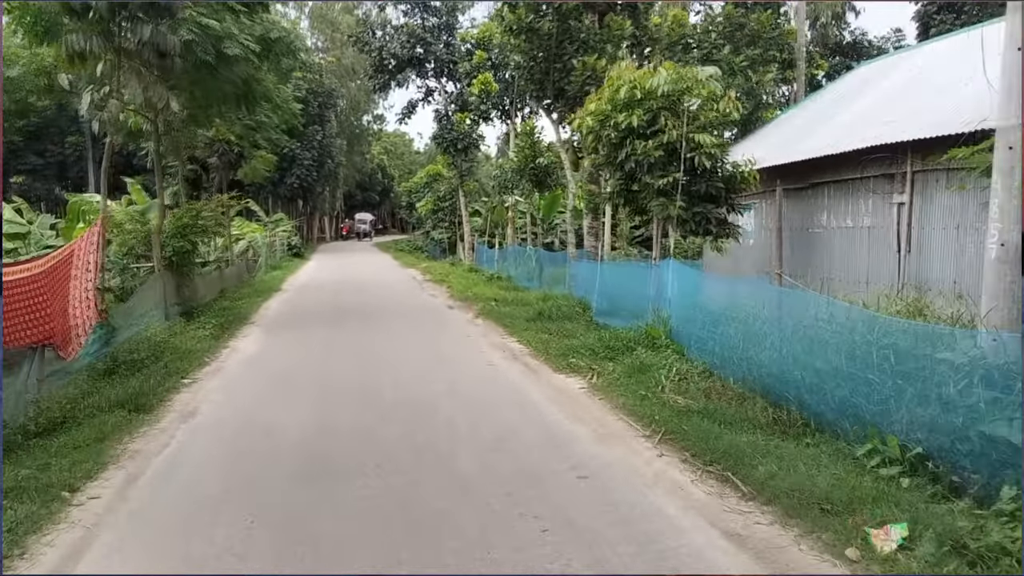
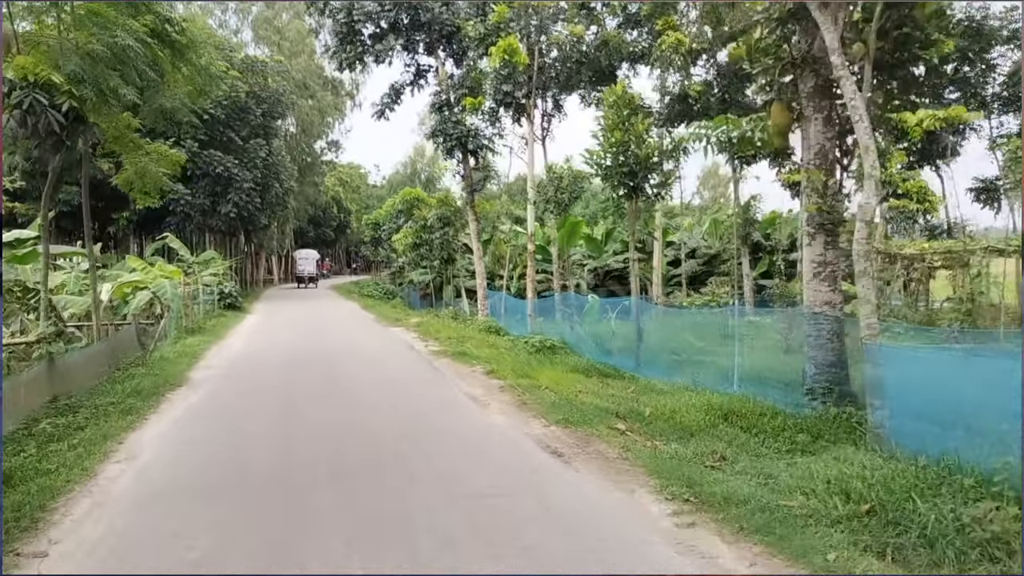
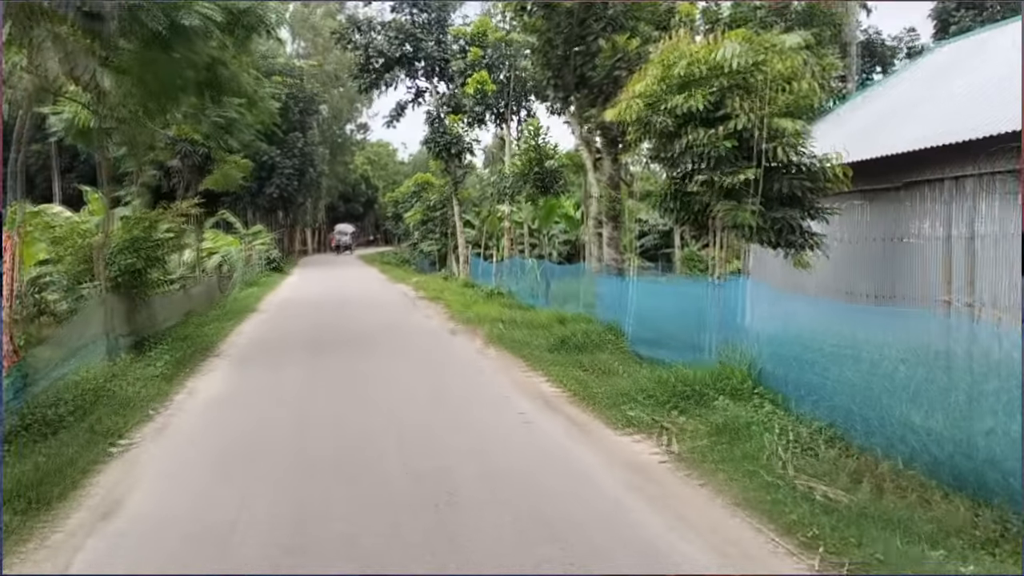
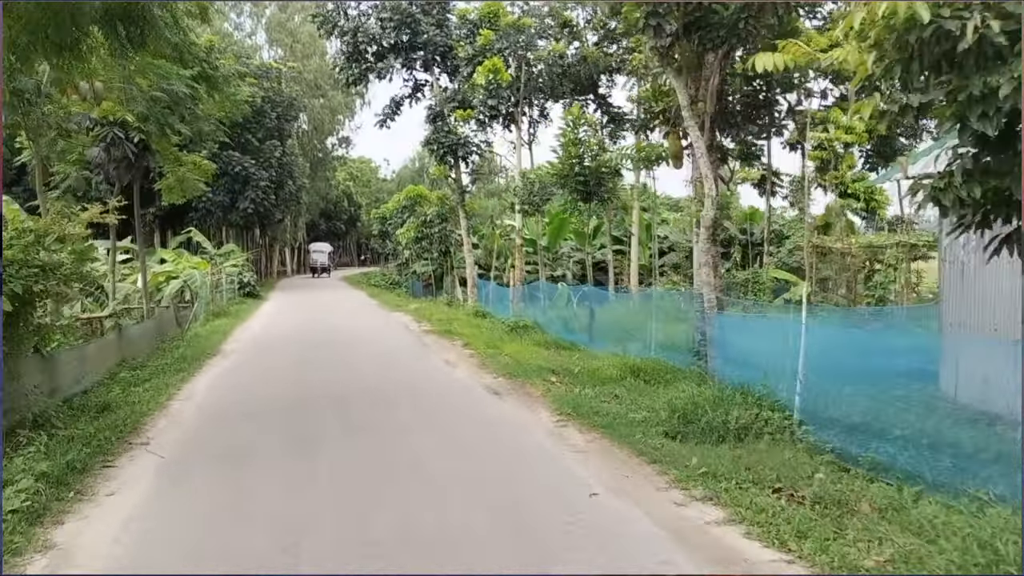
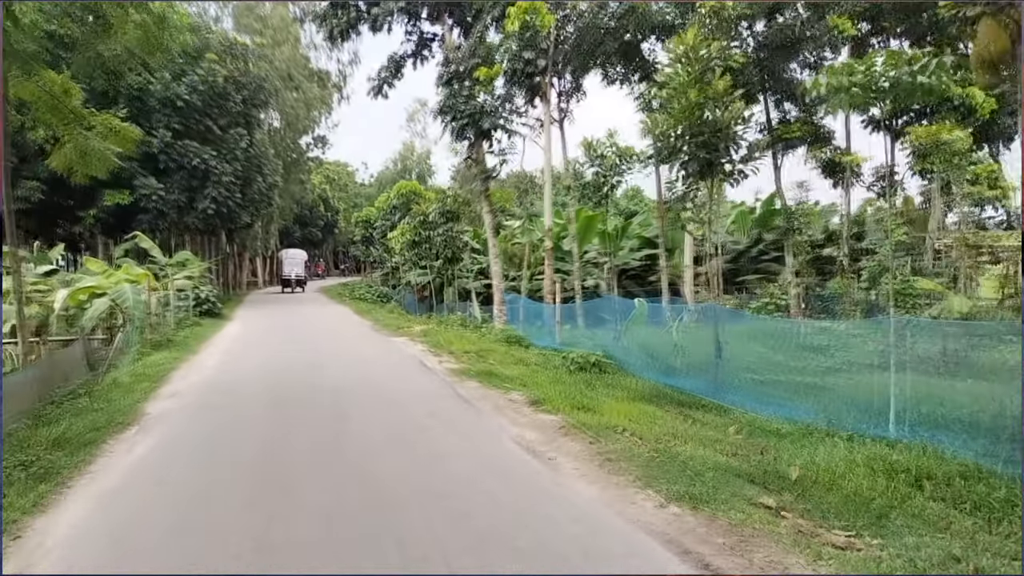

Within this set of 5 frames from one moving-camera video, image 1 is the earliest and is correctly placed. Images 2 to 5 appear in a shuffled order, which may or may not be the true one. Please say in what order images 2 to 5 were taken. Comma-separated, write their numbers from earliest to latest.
3, 4, 2, 5
